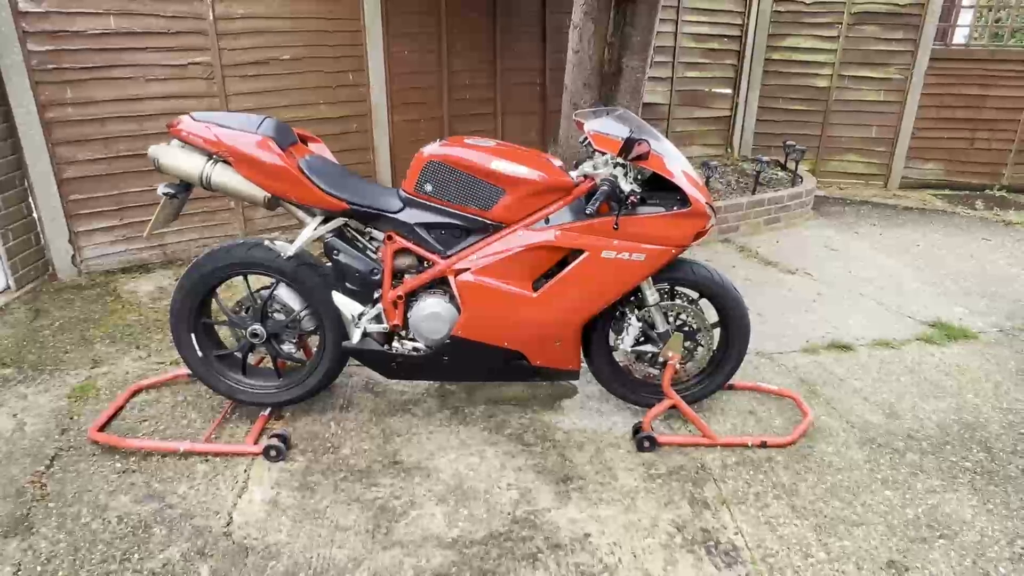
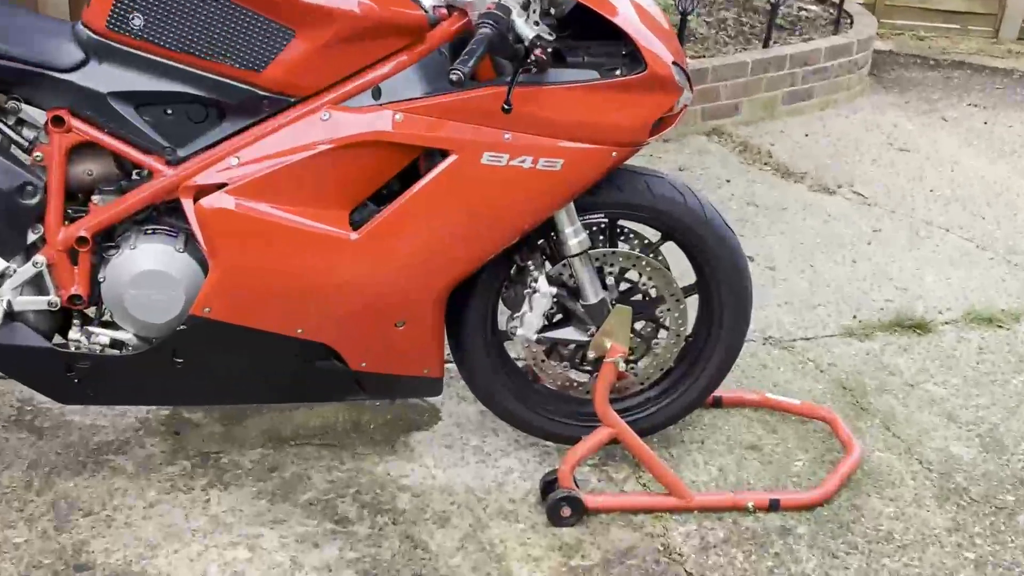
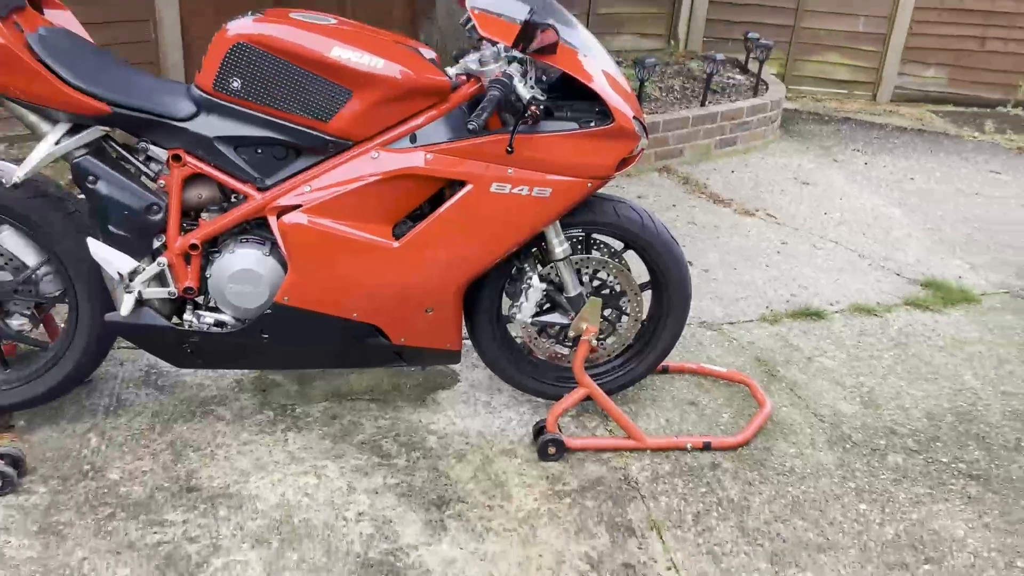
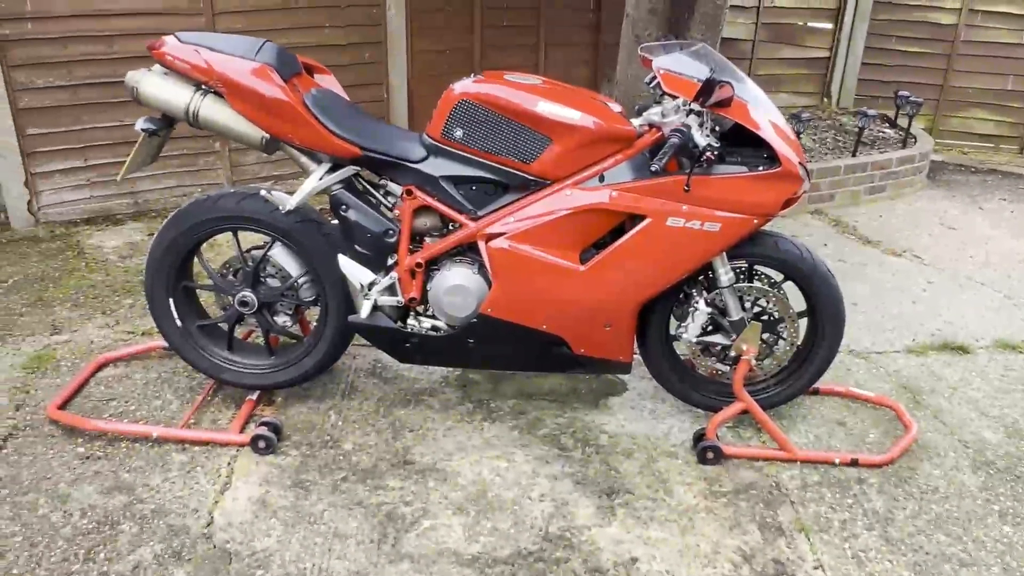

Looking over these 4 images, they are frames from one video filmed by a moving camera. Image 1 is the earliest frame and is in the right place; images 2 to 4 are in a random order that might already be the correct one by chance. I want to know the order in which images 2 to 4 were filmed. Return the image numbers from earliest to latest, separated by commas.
2, 3, 4
